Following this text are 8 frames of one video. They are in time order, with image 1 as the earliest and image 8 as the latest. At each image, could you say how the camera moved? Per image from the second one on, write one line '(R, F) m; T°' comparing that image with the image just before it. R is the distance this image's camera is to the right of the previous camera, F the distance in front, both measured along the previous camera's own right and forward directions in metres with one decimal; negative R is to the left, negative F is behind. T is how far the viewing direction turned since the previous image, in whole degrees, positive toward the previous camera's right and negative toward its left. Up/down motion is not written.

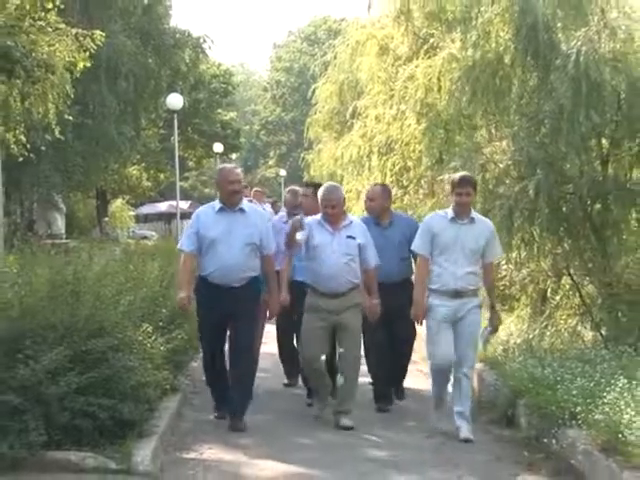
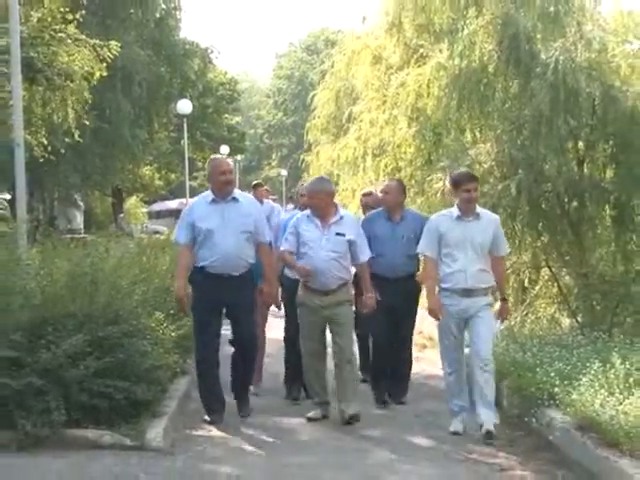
(+0.4, -0.4) m; -4°
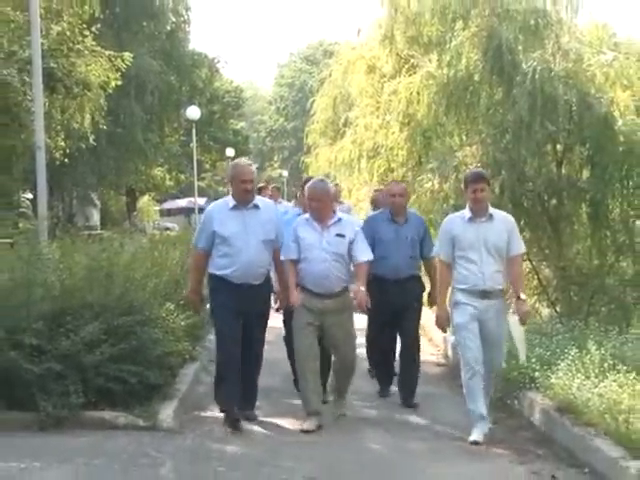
(0.0, -0.5) m; 0°
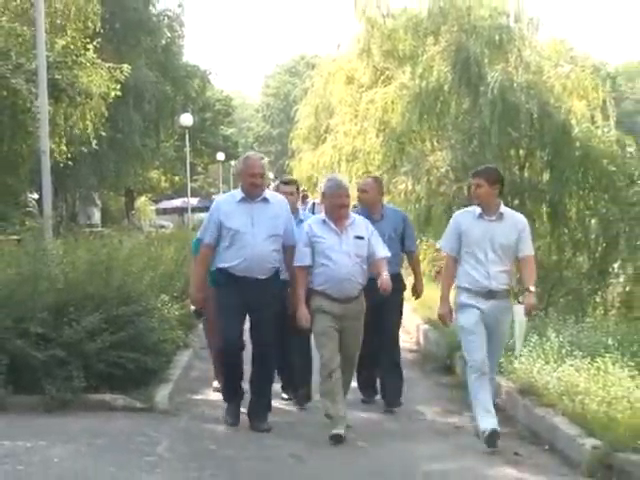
(+0.1, -0.6) m; +1°
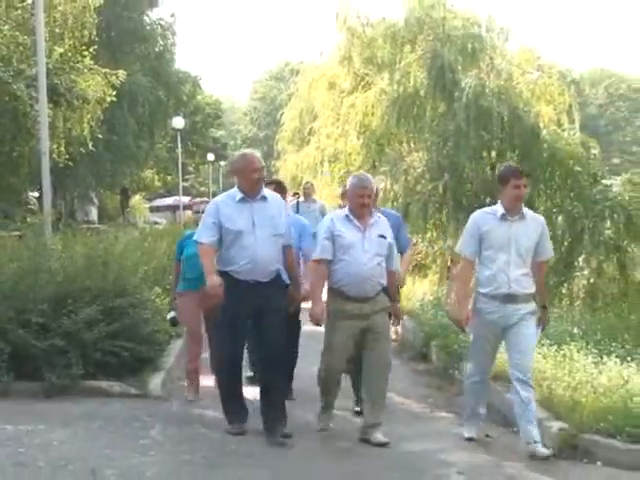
(0.0, -0.5) m; +1°
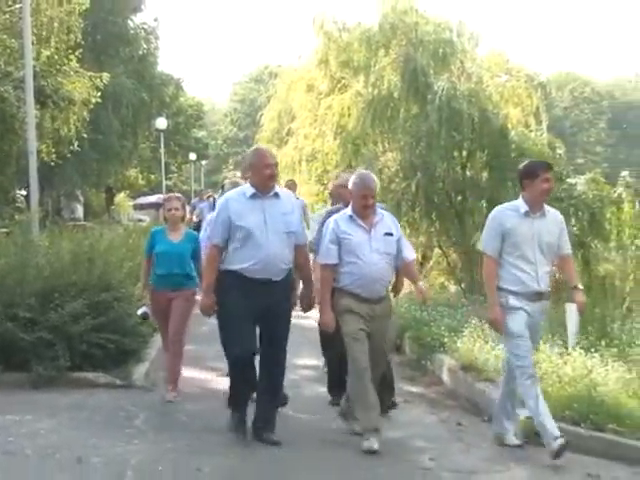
(+0.1, -0.3) m; +1°
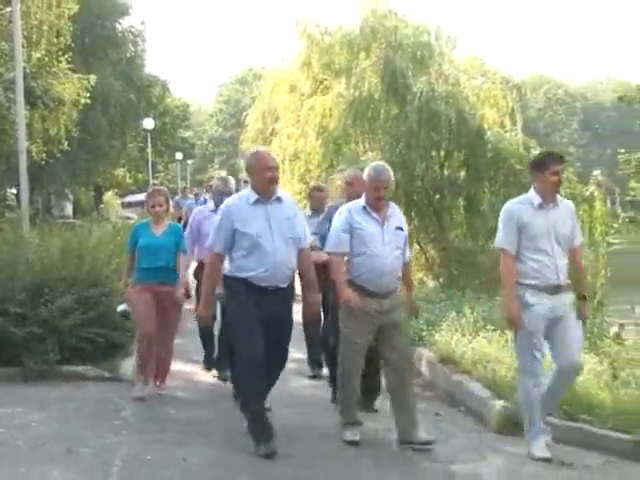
(0.0, -0.3) m; +1°
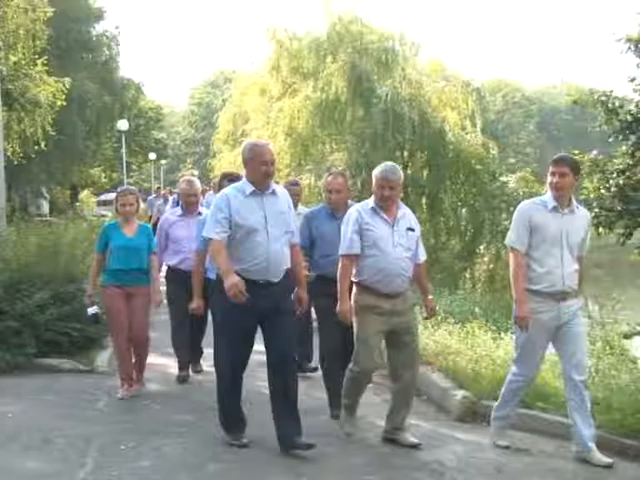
(+0.1, -0.3) m; +1°
